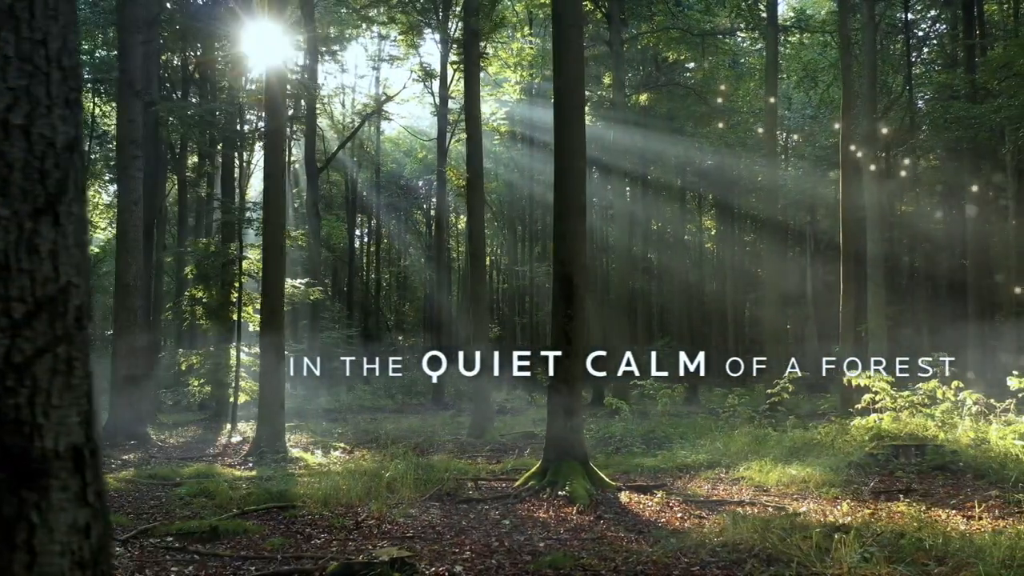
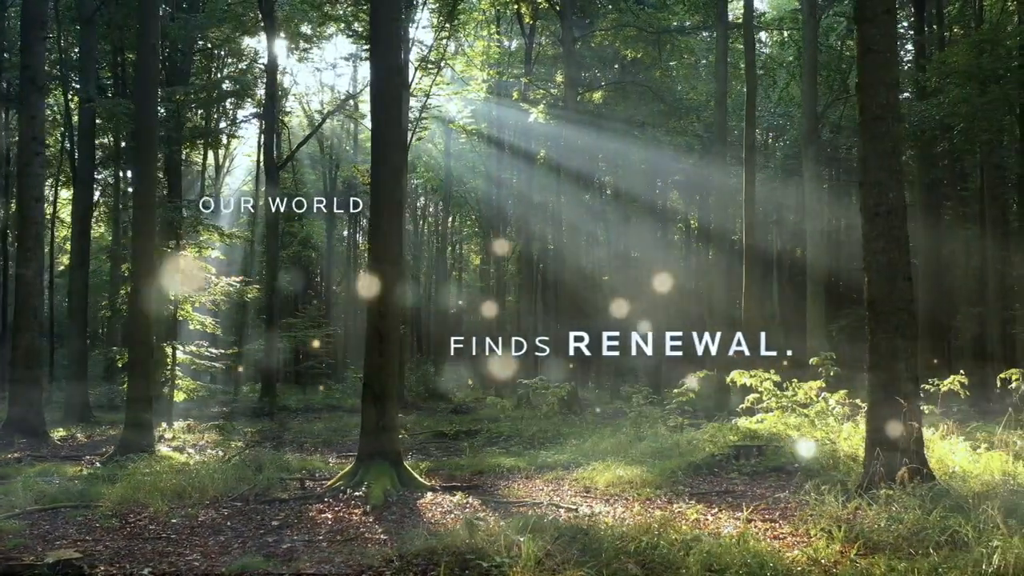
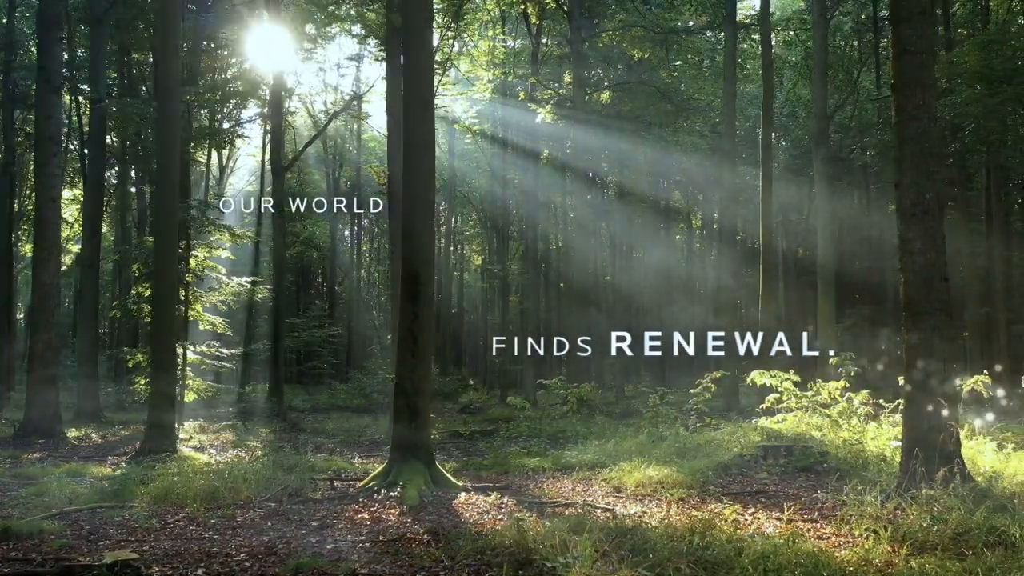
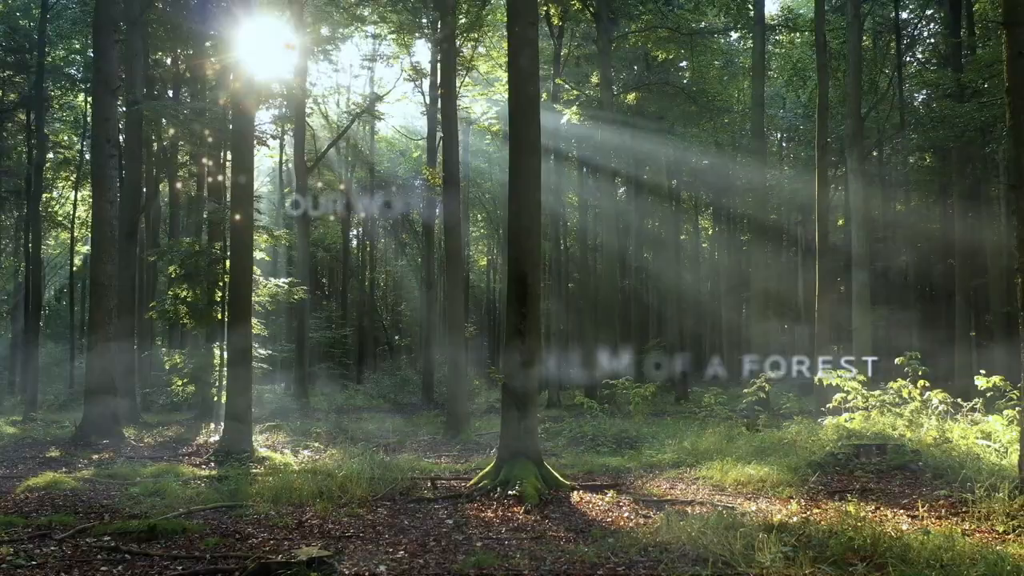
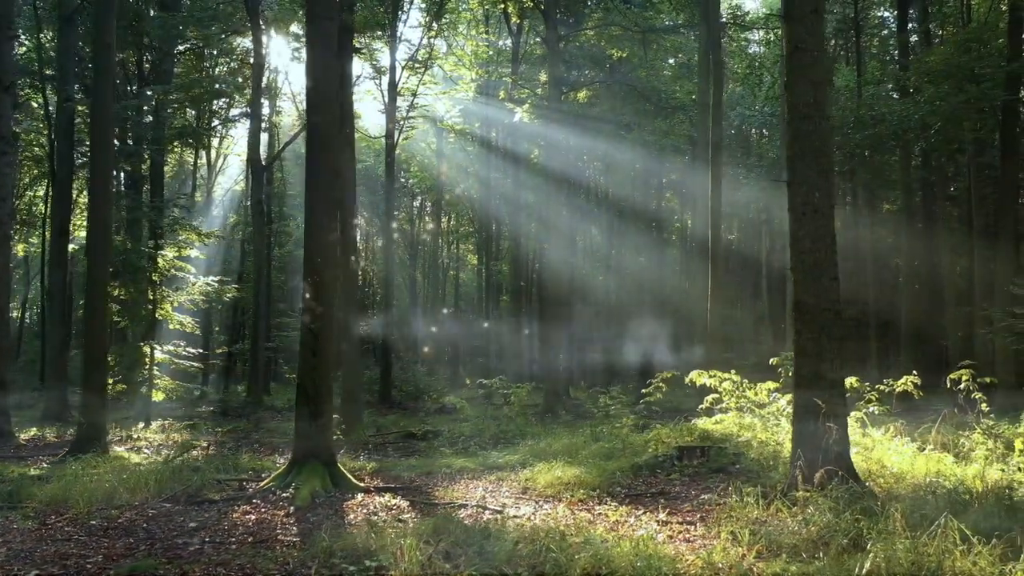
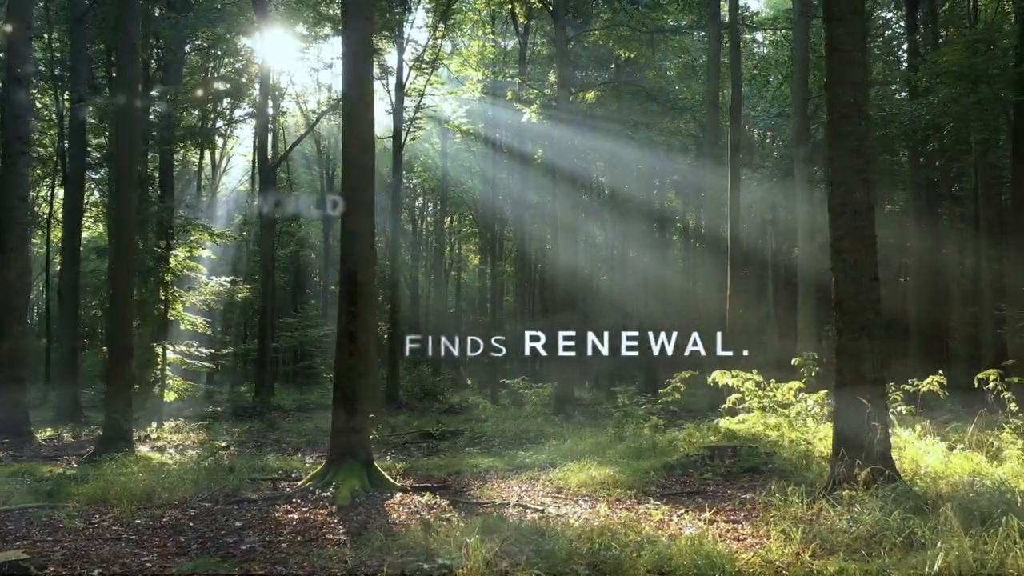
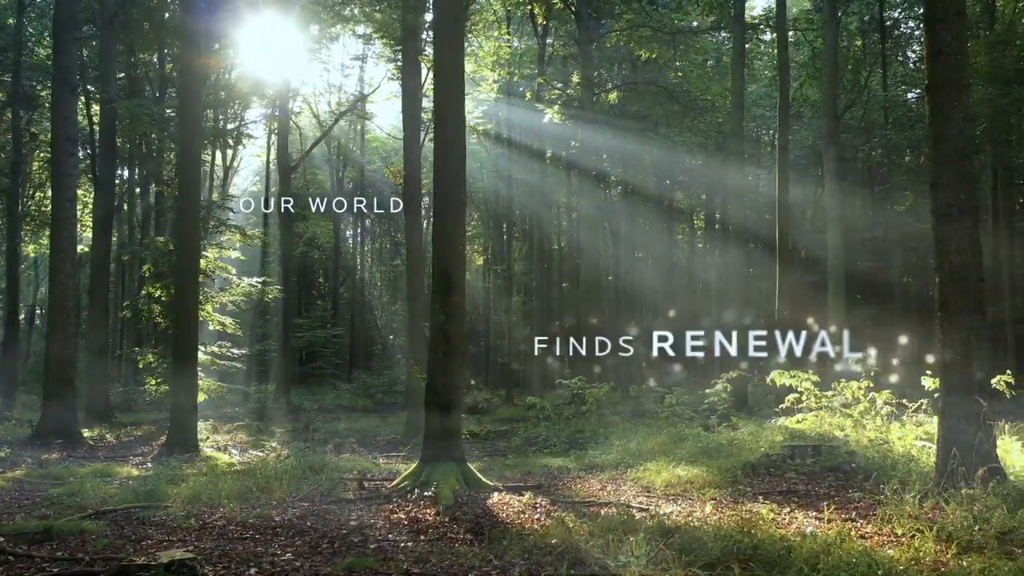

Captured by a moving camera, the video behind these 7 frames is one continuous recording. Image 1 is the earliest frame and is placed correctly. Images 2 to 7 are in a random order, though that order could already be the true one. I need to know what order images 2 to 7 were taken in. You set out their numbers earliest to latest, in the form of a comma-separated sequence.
4, 7, 3, 2, 6, 5
